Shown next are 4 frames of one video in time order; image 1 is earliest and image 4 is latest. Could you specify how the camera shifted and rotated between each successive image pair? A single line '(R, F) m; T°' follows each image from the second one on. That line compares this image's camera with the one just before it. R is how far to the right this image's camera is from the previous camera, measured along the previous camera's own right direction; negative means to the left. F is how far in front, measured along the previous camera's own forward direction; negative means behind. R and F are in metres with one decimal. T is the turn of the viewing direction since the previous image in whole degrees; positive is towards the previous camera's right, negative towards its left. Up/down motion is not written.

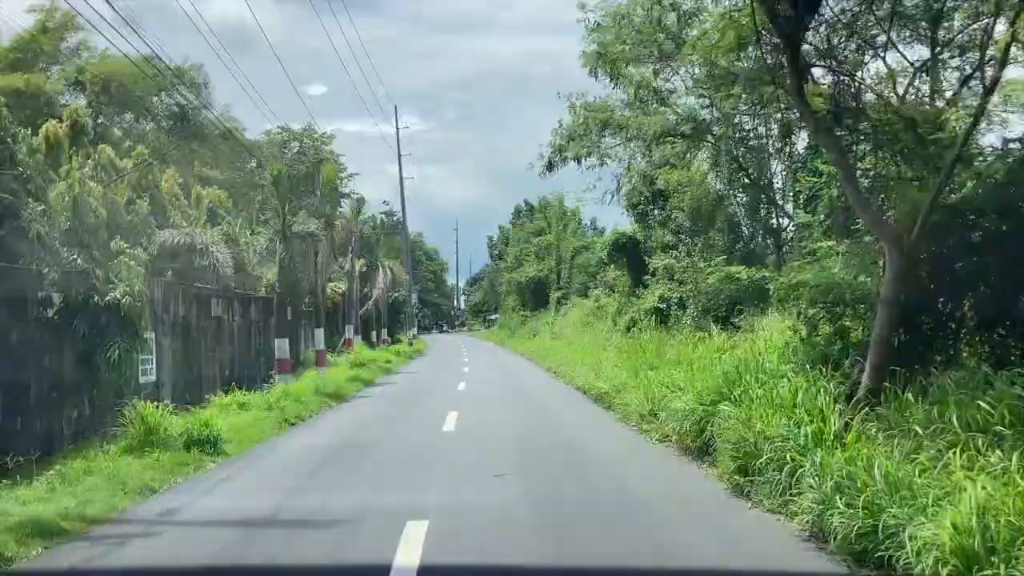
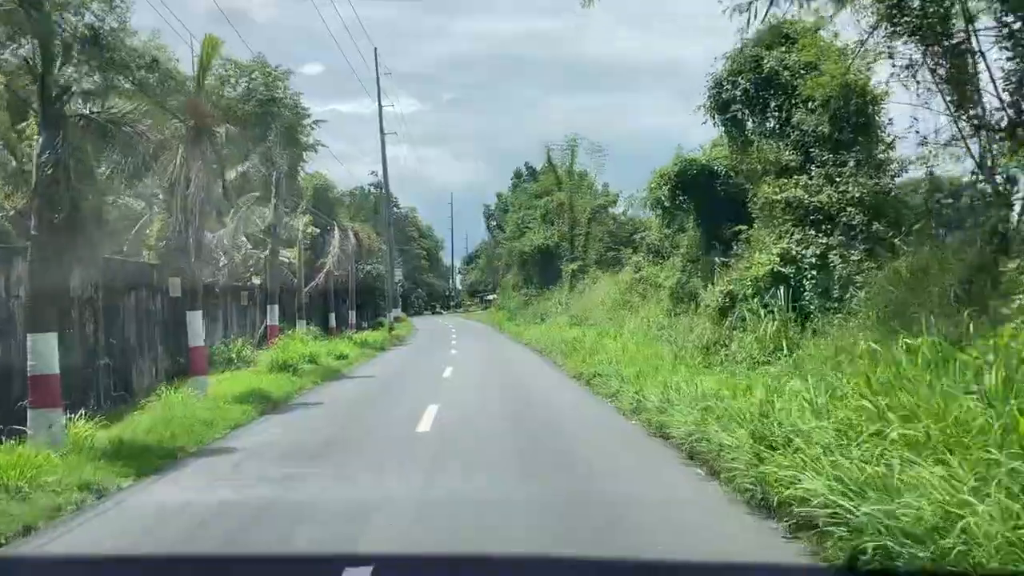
(-0.1, +7.4) m; 0°
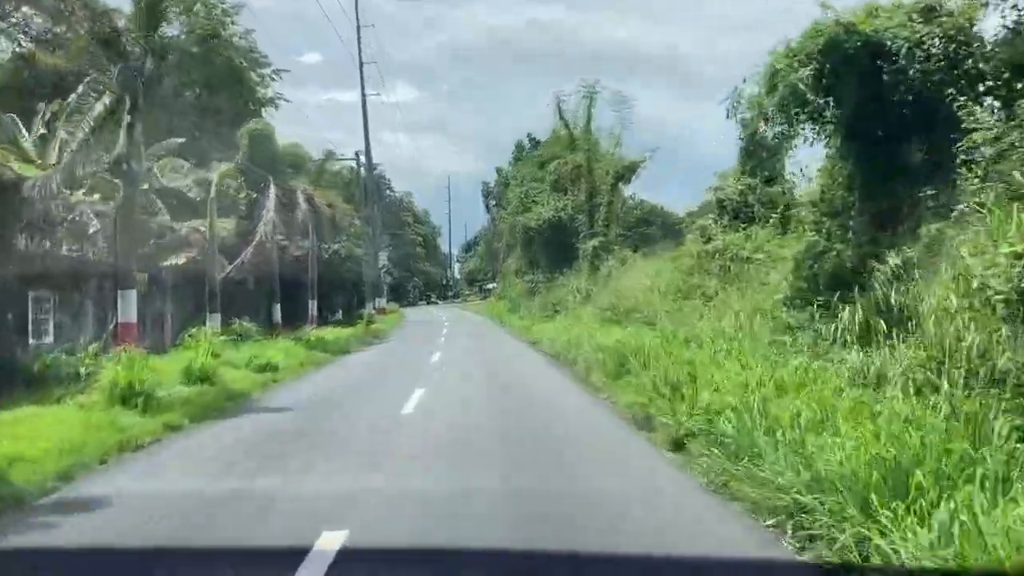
(-0.1, +5.8) m; 0°
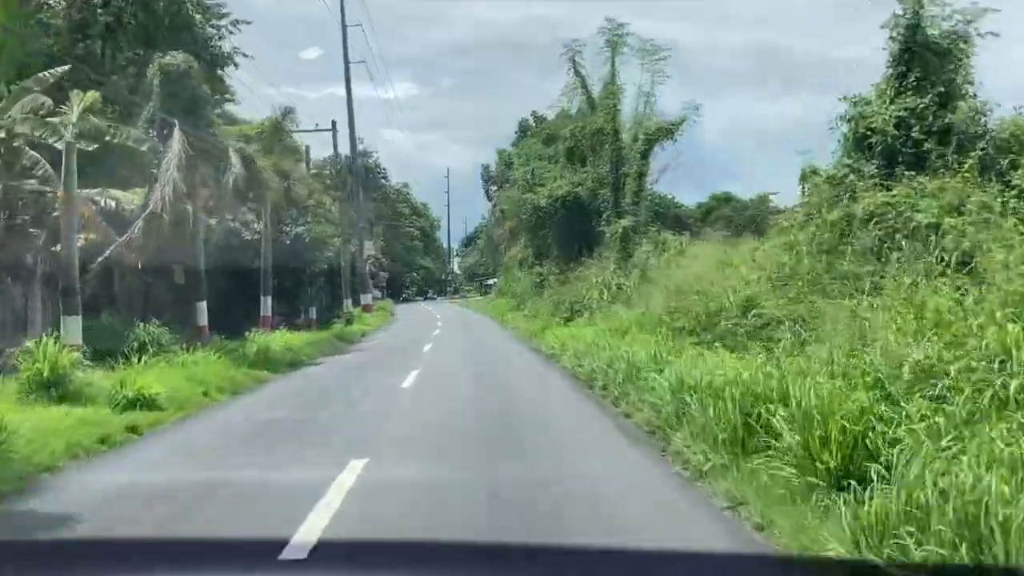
(-0.1, +4.5) m; 0°
